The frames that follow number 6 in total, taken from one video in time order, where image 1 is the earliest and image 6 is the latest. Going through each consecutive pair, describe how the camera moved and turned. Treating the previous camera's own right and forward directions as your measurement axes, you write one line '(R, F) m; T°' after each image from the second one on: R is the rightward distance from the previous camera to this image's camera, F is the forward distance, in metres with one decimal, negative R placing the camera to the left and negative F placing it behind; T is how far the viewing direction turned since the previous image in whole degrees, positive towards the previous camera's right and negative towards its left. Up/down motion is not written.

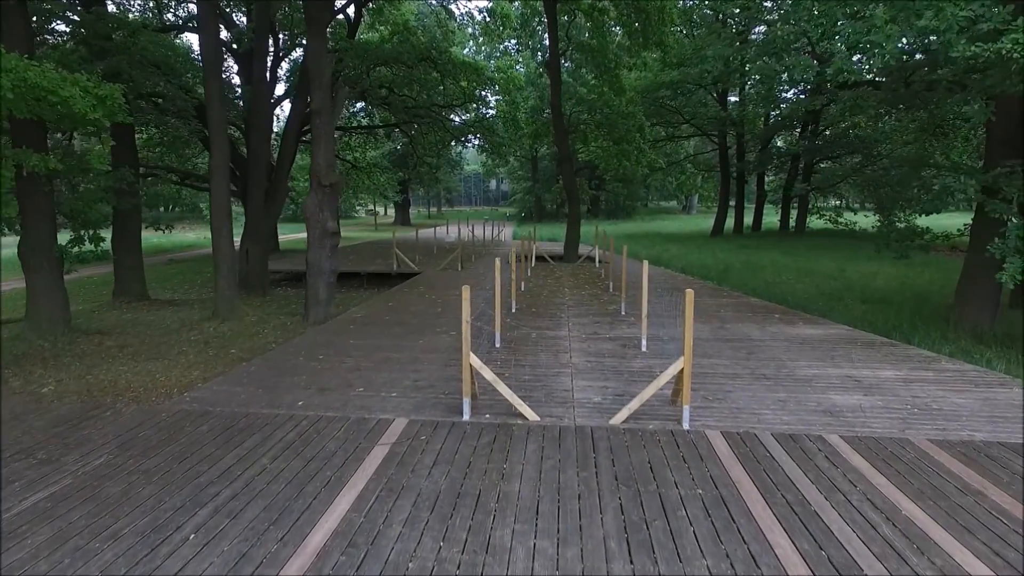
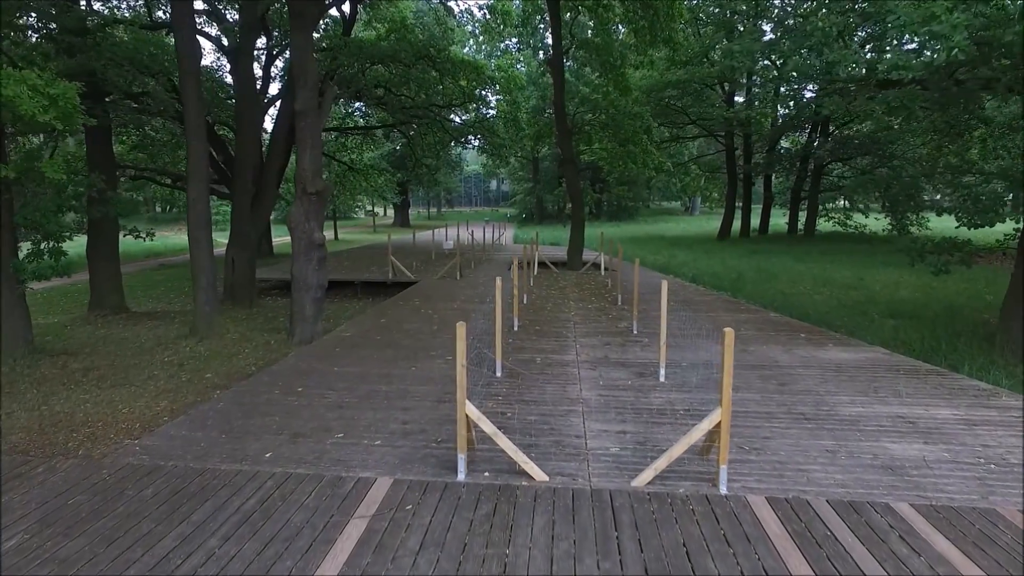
(0.0, +0.7) m; 0°
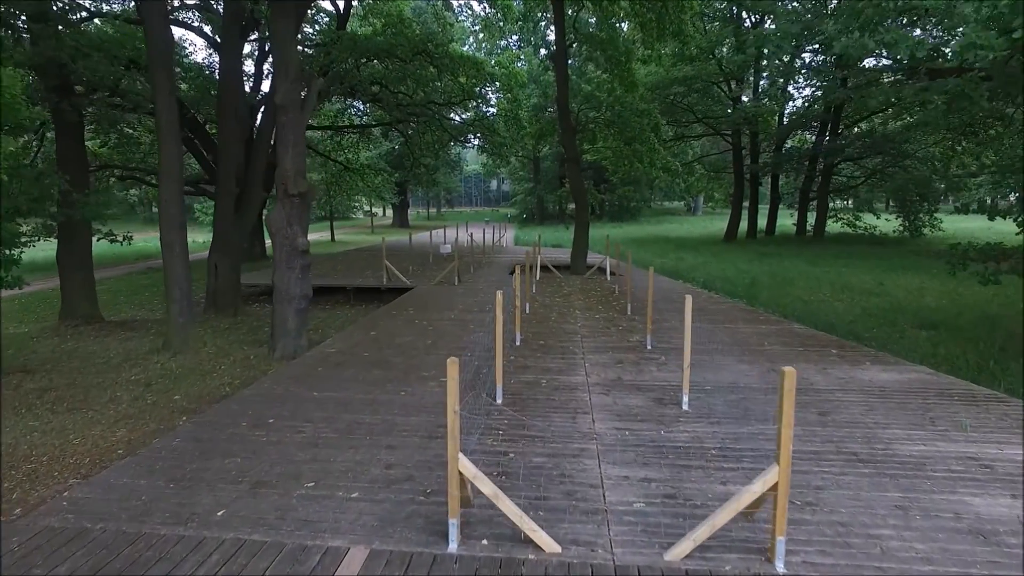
(0.0, +0.7) m; 0°
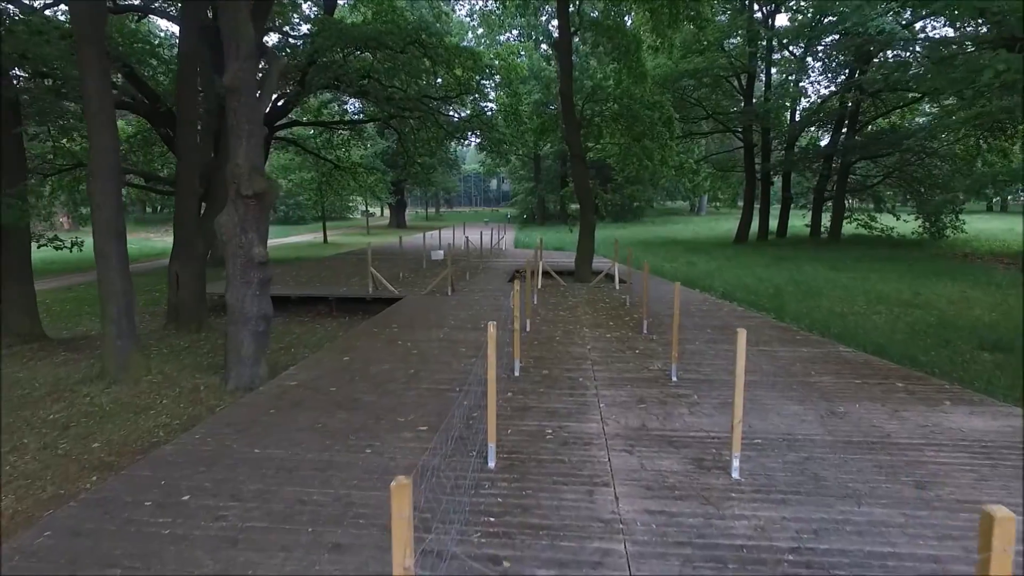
(0.0, +1.2) m; 0°
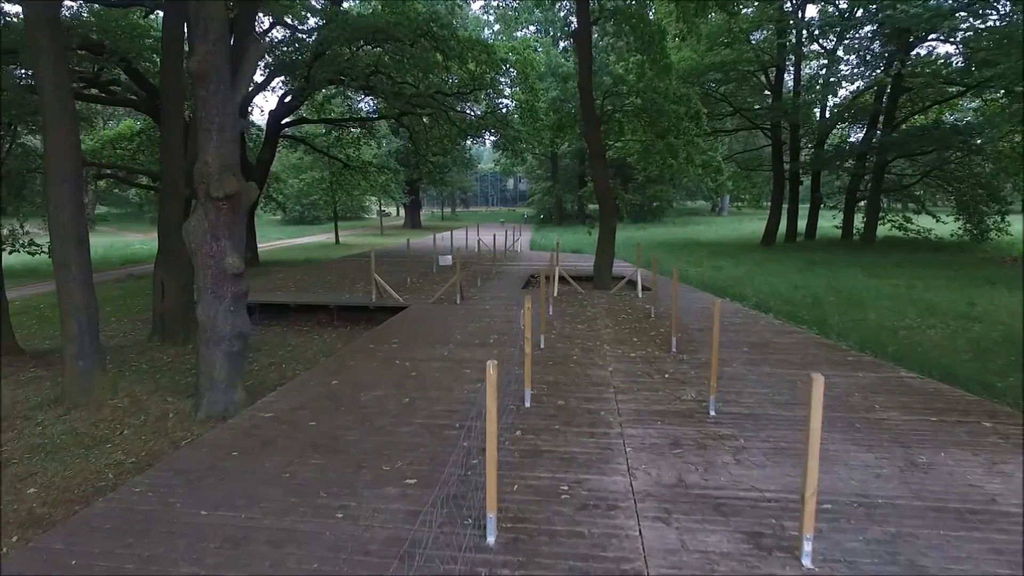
(+0.1, +0.8) m; -2°
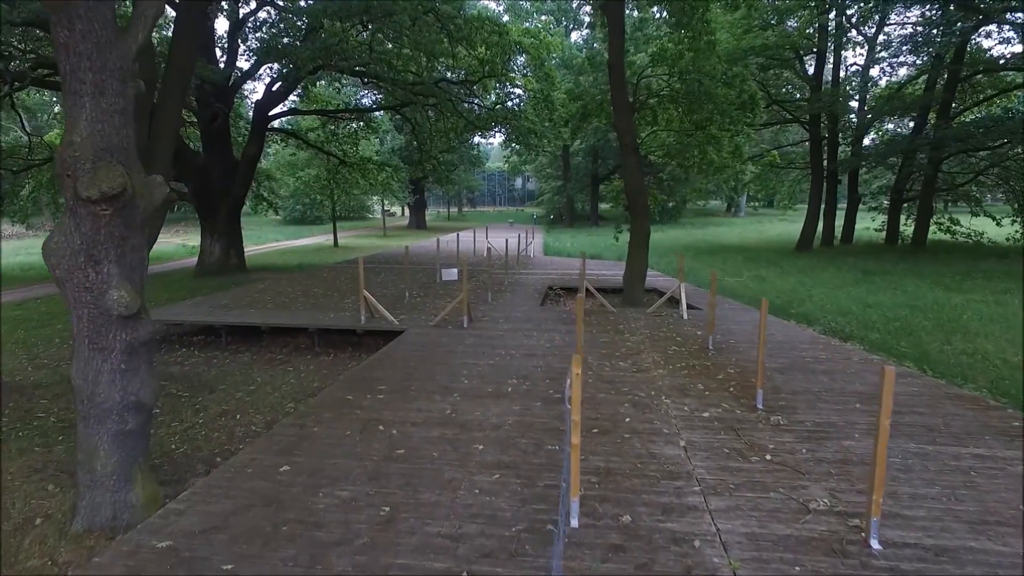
(-0.2, +1.9) m; -1°
